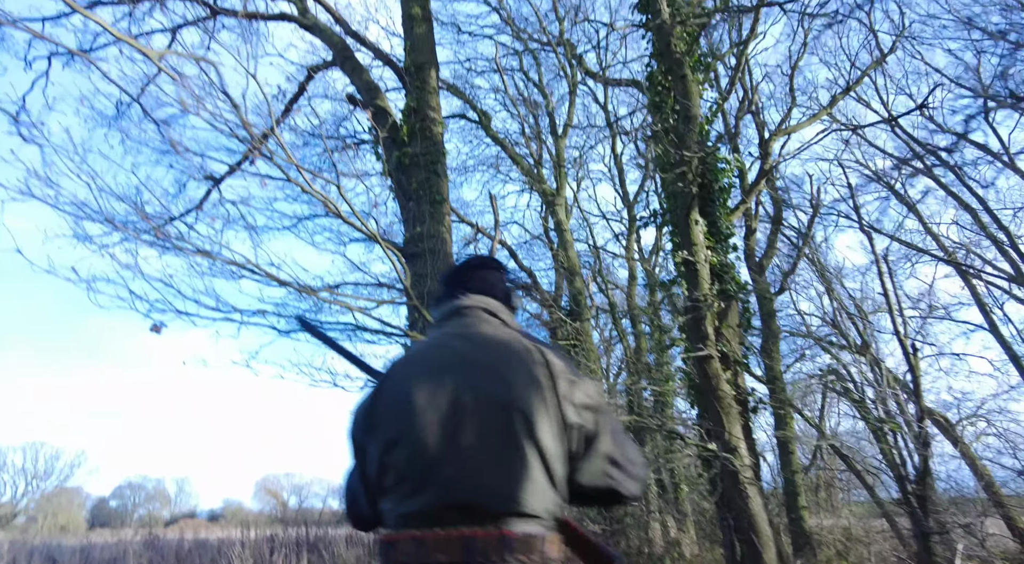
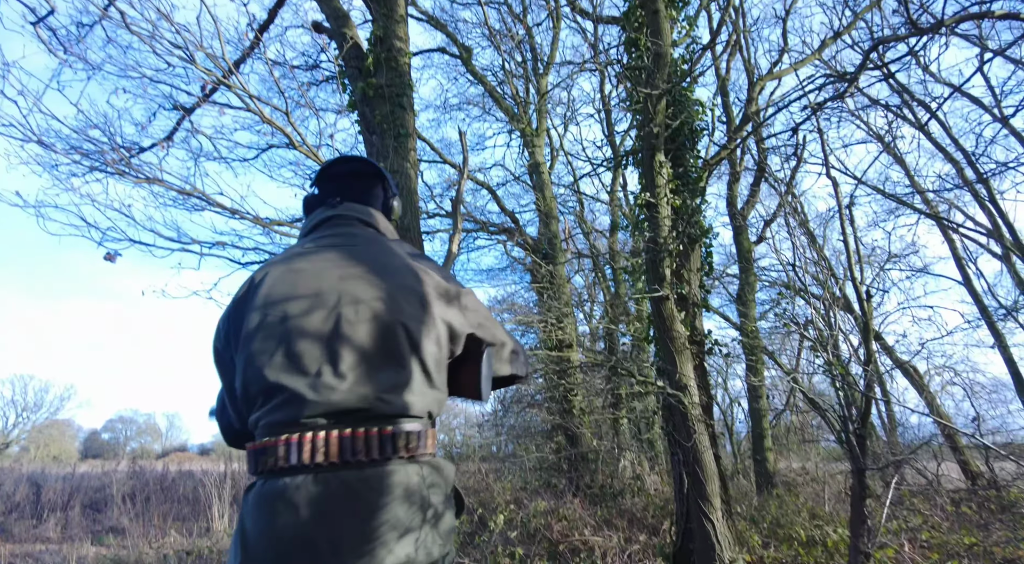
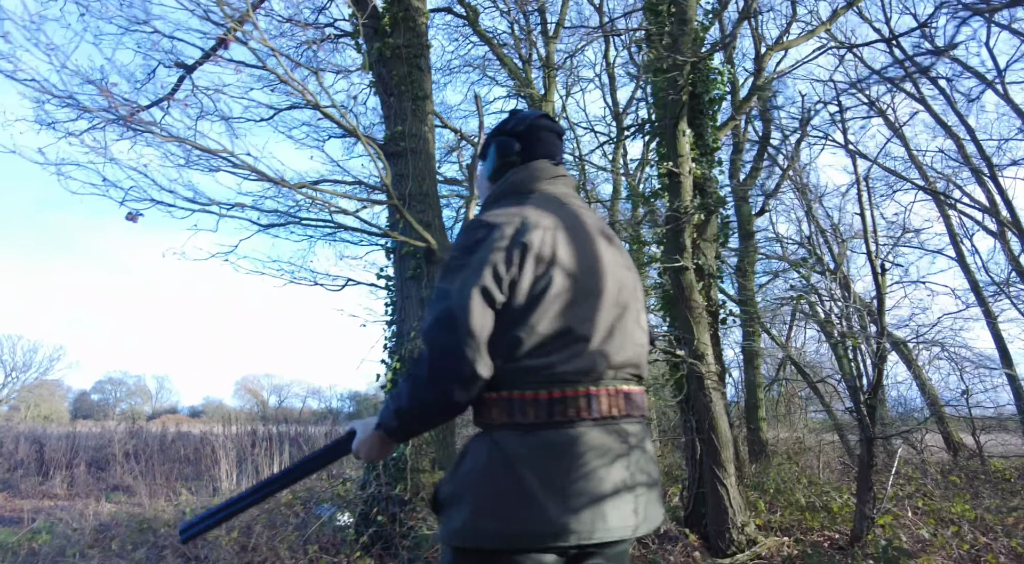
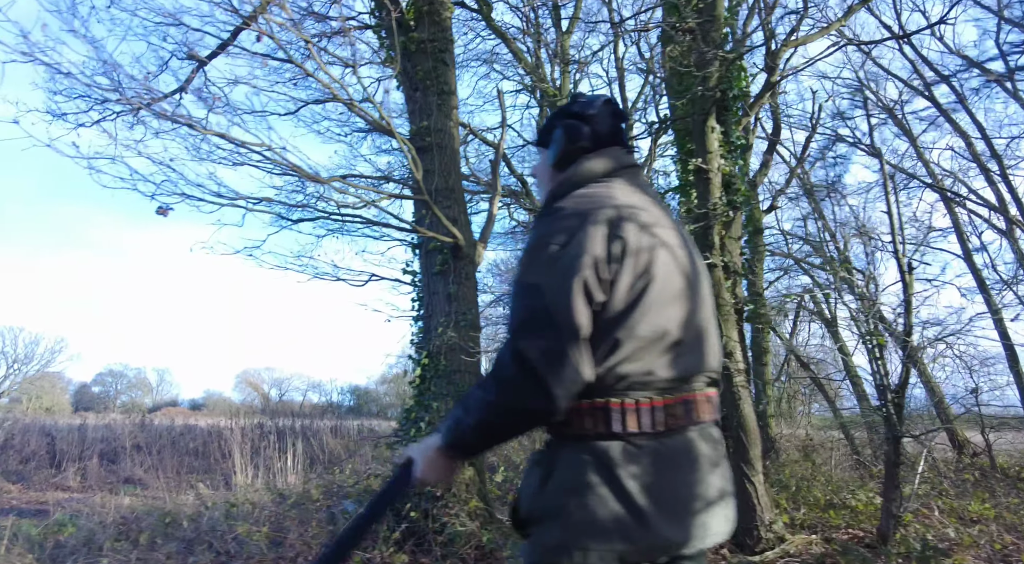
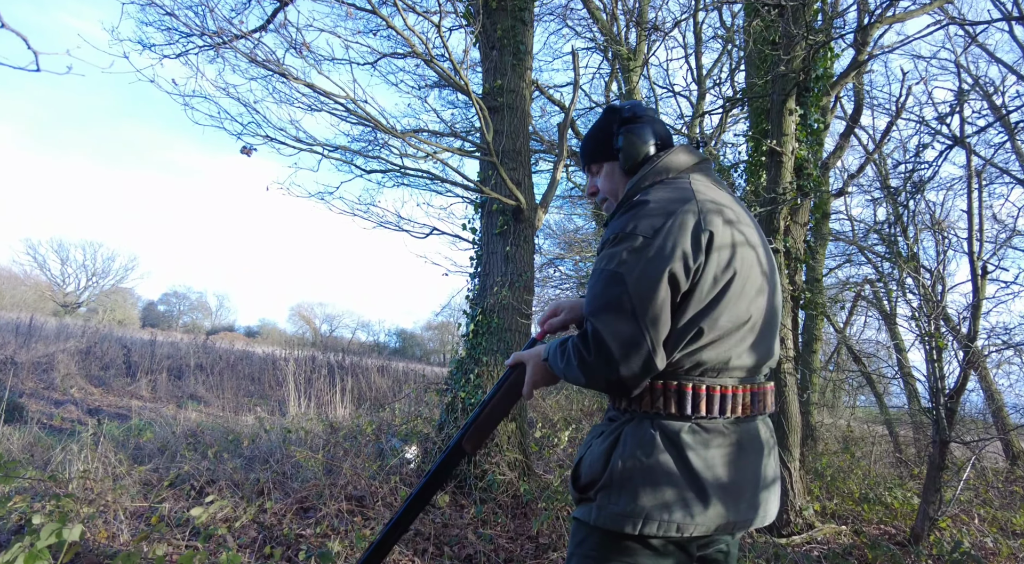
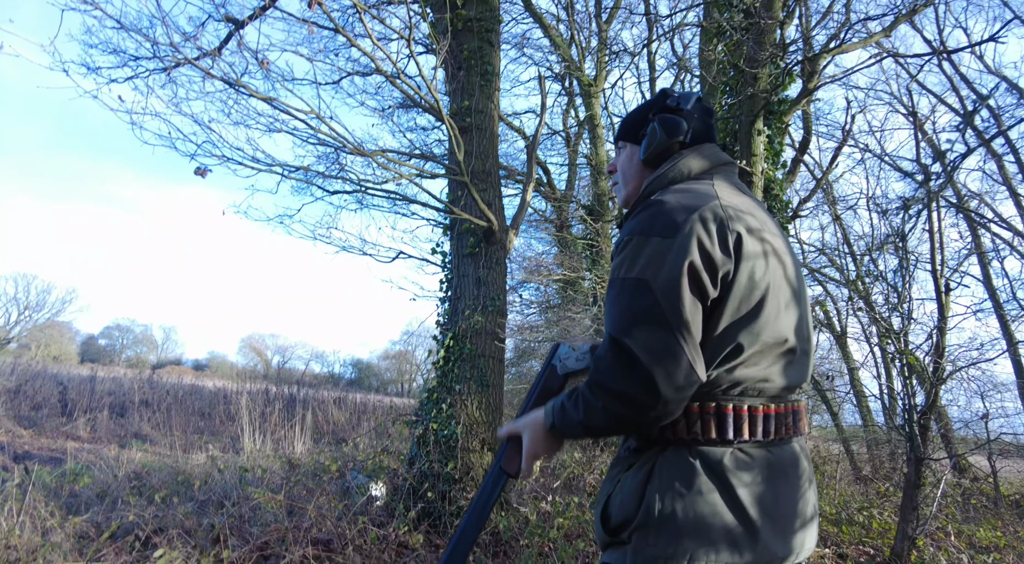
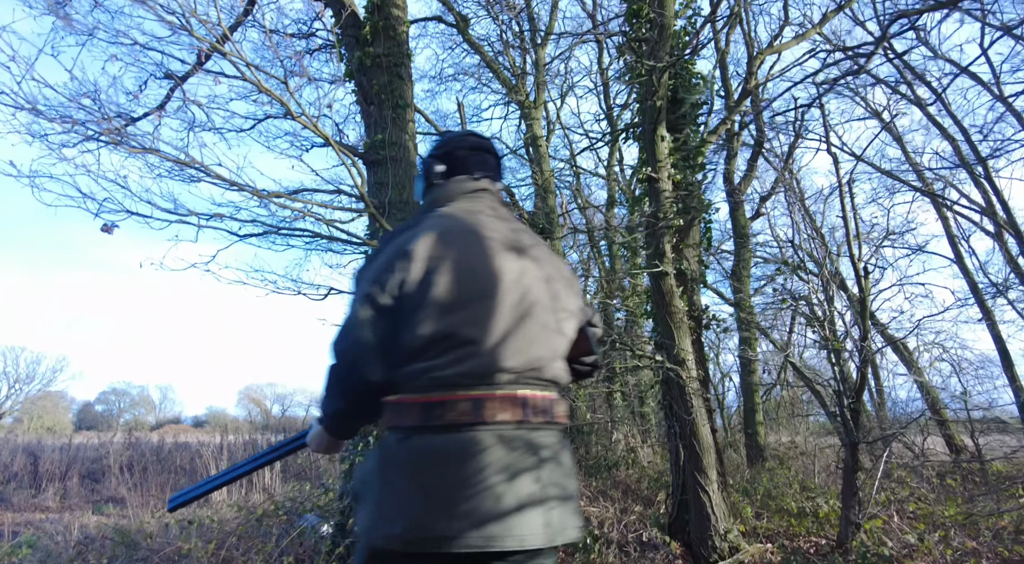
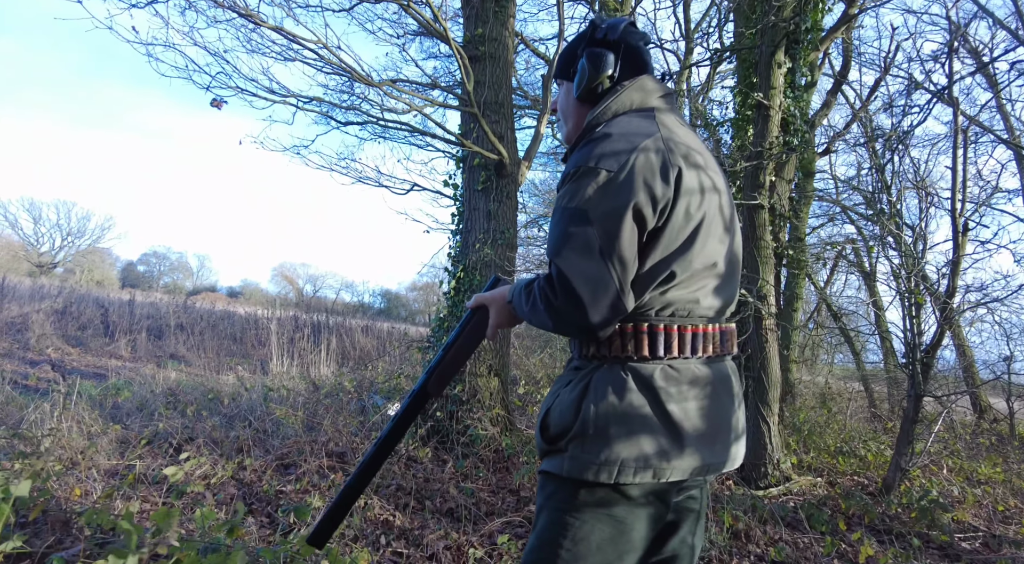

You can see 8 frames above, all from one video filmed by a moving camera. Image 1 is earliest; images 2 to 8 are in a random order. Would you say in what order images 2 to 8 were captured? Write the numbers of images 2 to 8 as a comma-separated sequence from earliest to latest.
2, 7, 3, 4, 6, 8, 5
